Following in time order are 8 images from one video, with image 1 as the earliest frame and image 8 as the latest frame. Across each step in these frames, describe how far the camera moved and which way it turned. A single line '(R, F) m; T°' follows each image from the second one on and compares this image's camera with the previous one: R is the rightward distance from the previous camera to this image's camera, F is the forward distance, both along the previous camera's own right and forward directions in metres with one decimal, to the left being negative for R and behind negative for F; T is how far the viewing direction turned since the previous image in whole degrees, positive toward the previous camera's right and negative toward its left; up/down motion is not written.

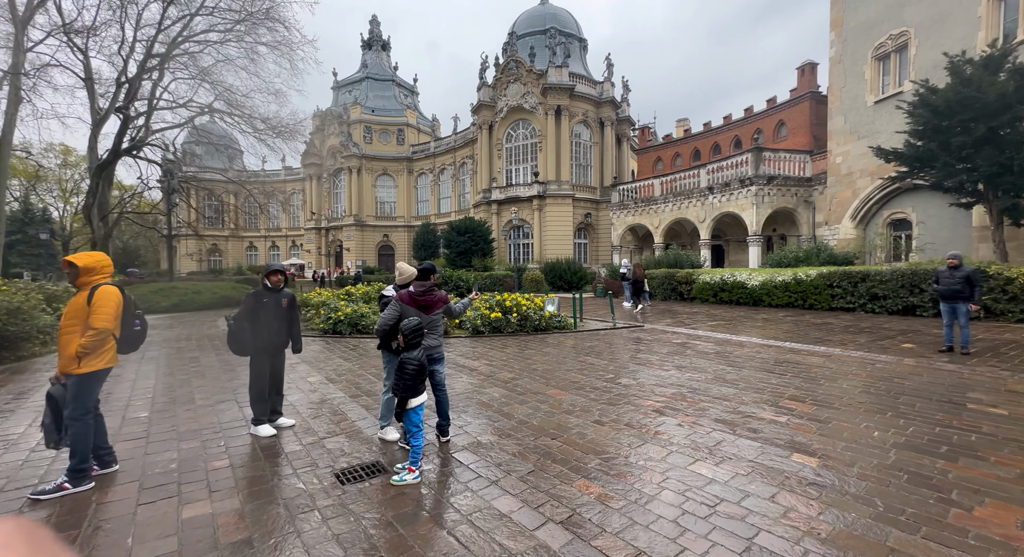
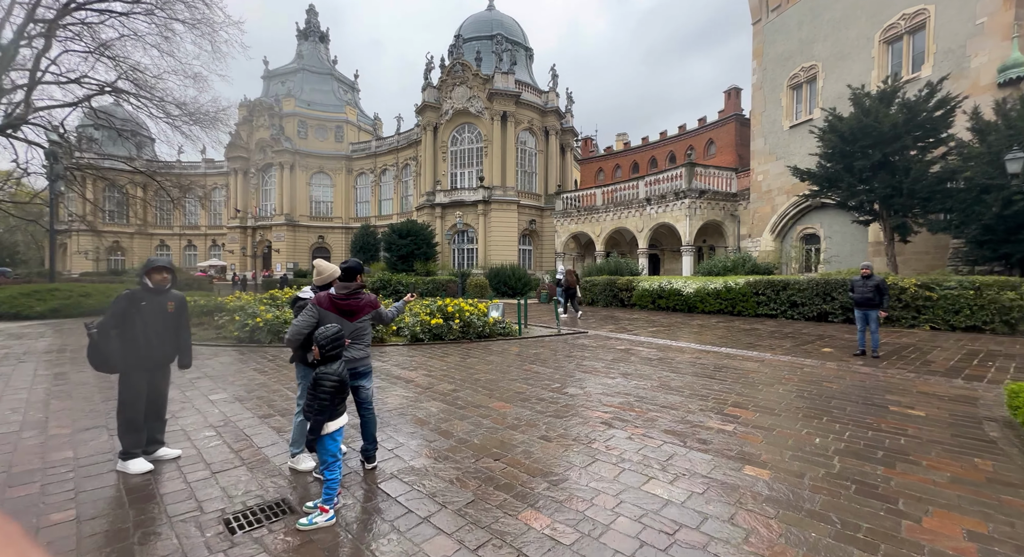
(0.0, +0.3) m; +7°
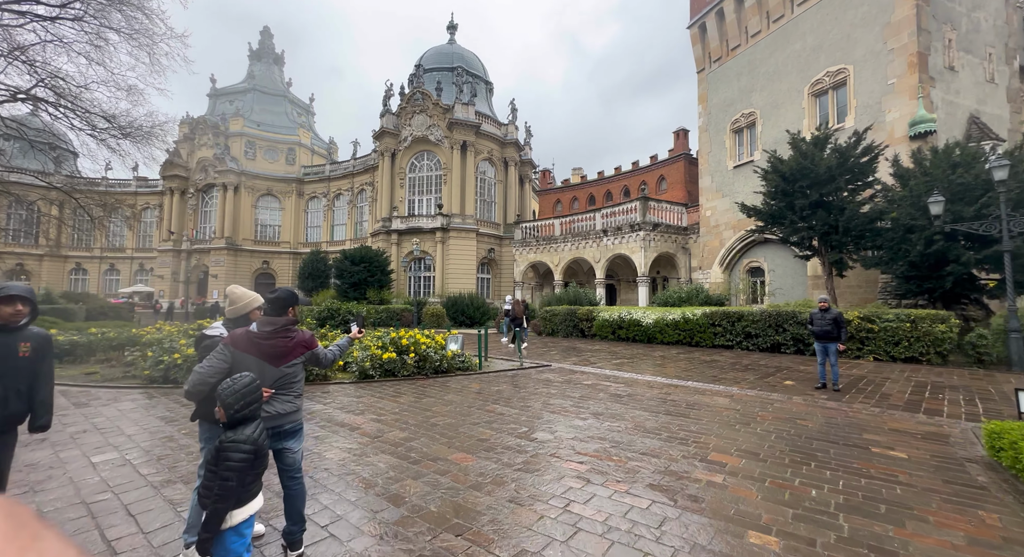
(-0.1, +0.4) m; +5°
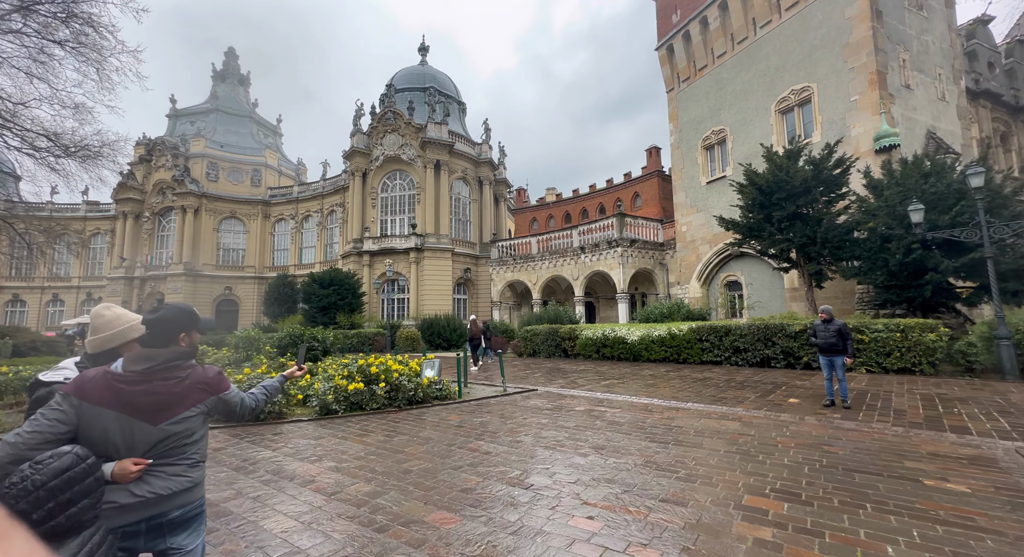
(-0.1, +0.7) m; +3°
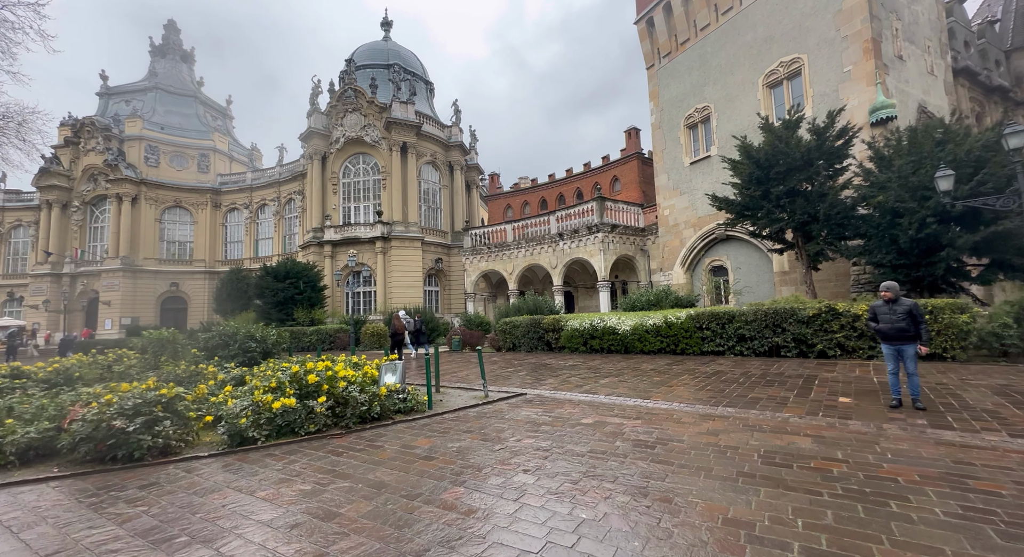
(-0.1, +1.6) m; +3°
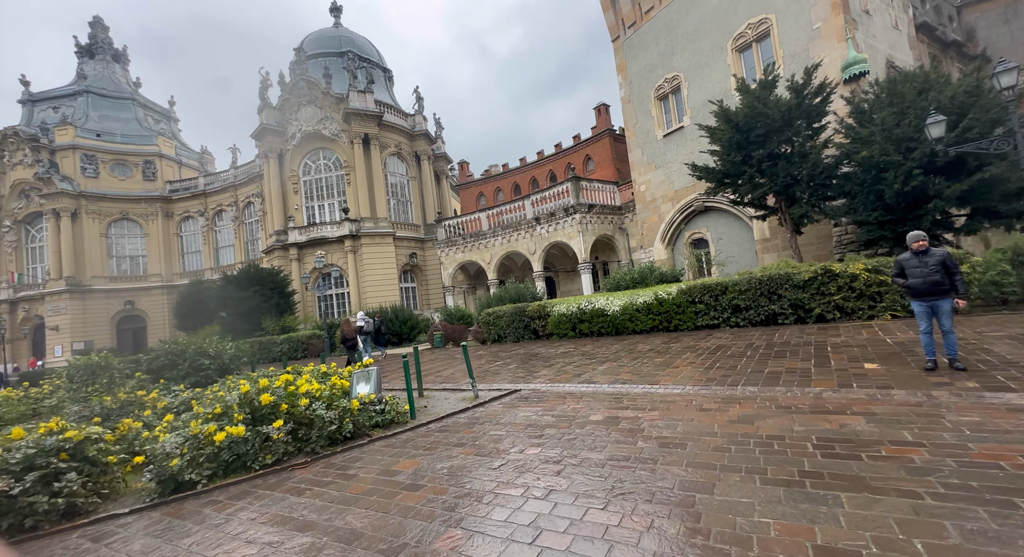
(-0.1, +0.8) m; +3°
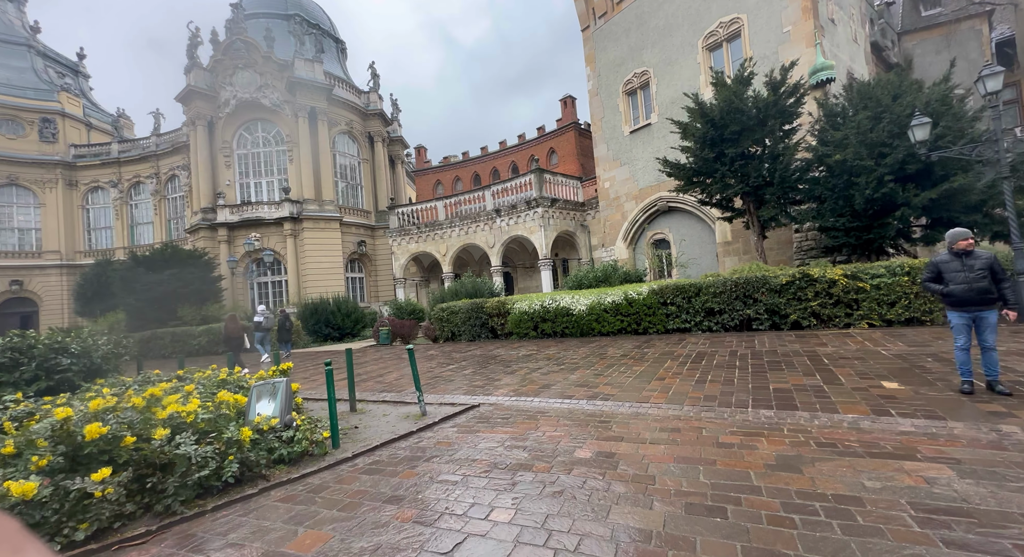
(-0.1, +1.2) m; +6°
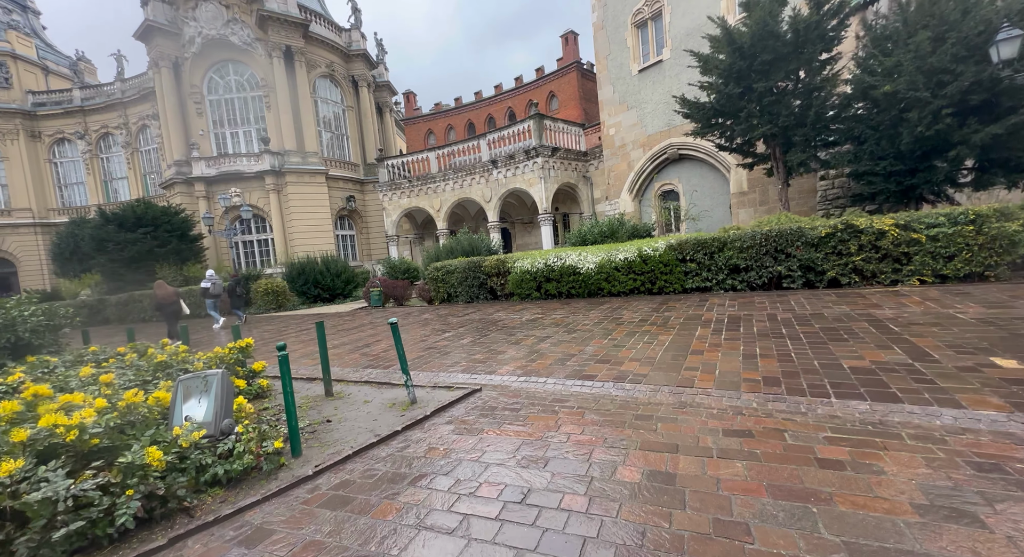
(-0.1, +1.1) m; 0°
